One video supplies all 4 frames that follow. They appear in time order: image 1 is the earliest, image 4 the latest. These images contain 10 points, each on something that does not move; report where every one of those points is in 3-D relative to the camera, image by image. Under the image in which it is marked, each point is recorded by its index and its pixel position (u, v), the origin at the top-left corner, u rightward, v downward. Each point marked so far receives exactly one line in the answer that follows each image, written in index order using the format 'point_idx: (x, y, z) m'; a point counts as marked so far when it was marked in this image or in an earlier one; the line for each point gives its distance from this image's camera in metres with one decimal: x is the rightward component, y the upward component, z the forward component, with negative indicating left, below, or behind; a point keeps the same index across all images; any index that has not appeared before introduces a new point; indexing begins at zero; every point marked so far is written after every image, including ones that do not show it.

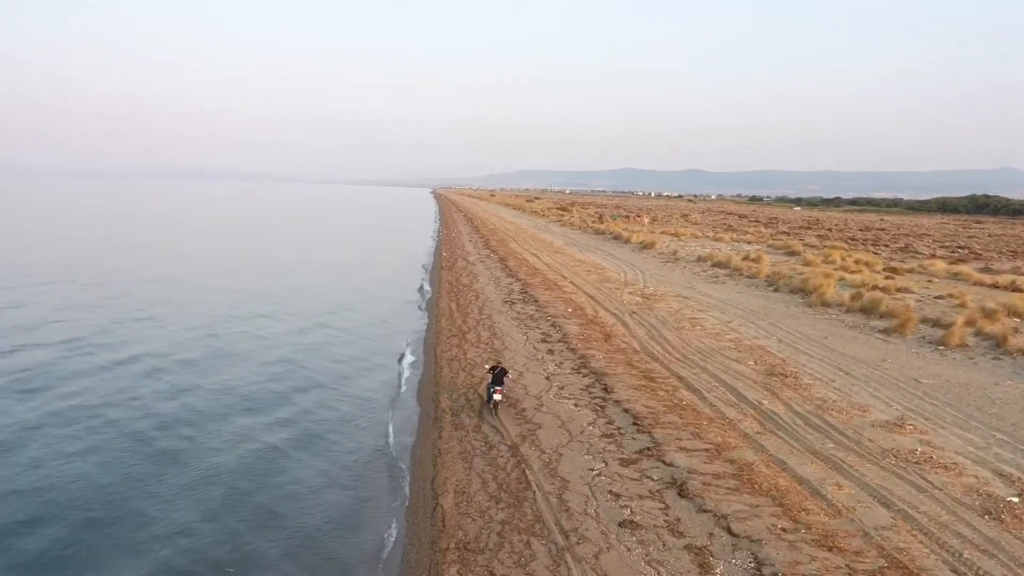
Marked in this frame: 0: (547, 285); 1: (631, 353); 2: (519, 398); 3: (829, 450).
0: (+0.7, +0.1, +18.6) m
1: (+1.3, -0.7, +11.1) m
2: (+0.1, -1.0, +8.9) m
3: (+2.3, -1.2, +7.2) m
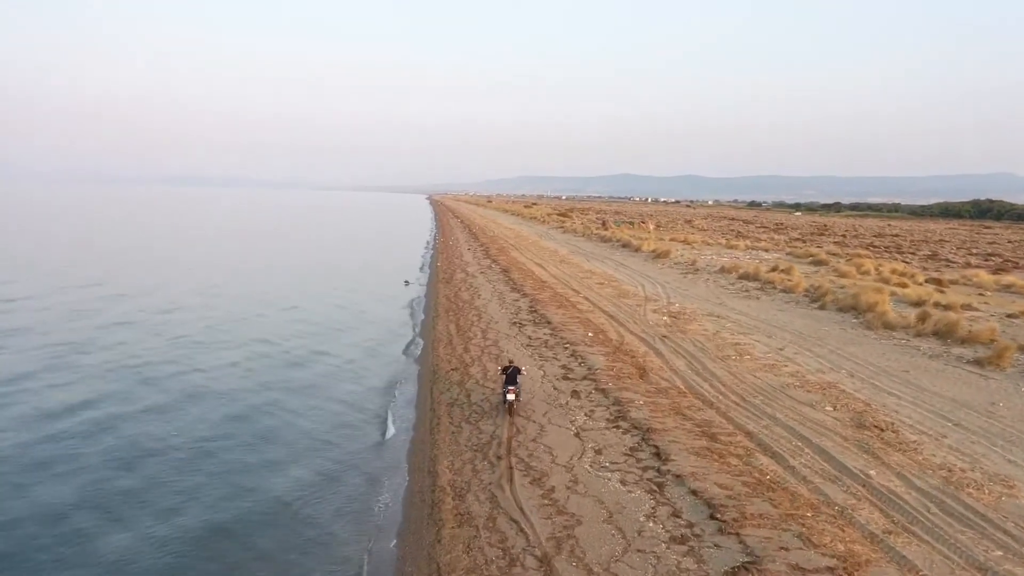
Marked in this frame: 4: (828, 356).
0: (+0.8, -0.2, +16.4) m
1: (+1.5, -1.0, +8.8) m
2: (+0.2, -1.2, +6.6) m
3: (+2.5, -1.4, +5.0) m
4: (+3.7, -0.8, +11.4) m
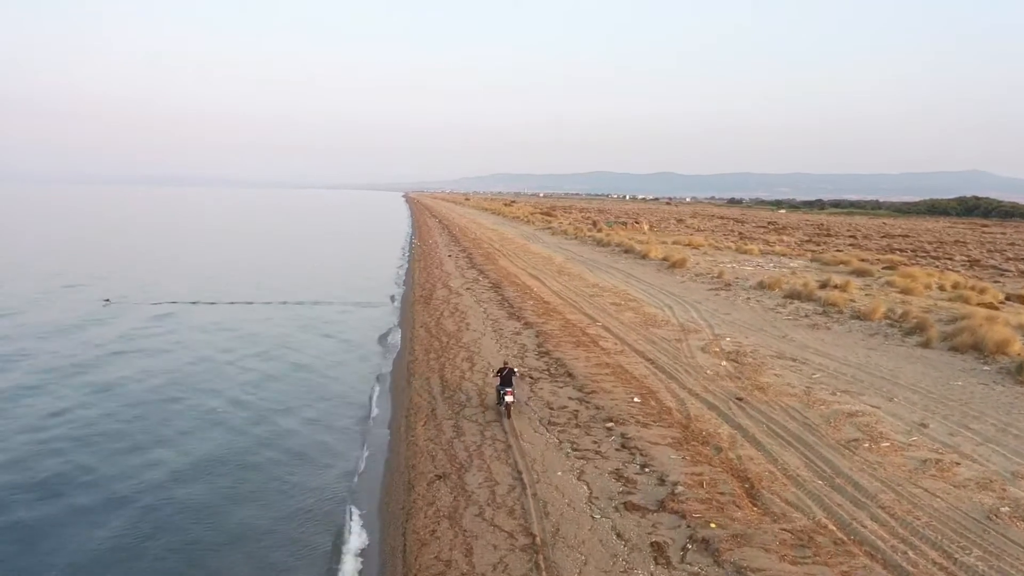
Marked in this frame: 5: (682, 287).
0: (+0.8, -0.6, +12.5) m
1: (+1.7, -1.4, +5.0) m
2: (+0.5, -1.6, +2.7) m
3: (+2.8, -1.8, +1.2) m
4: (+3.8, -1.2, +7.6) m
5: (+3.2, 0.0, +18.7) m
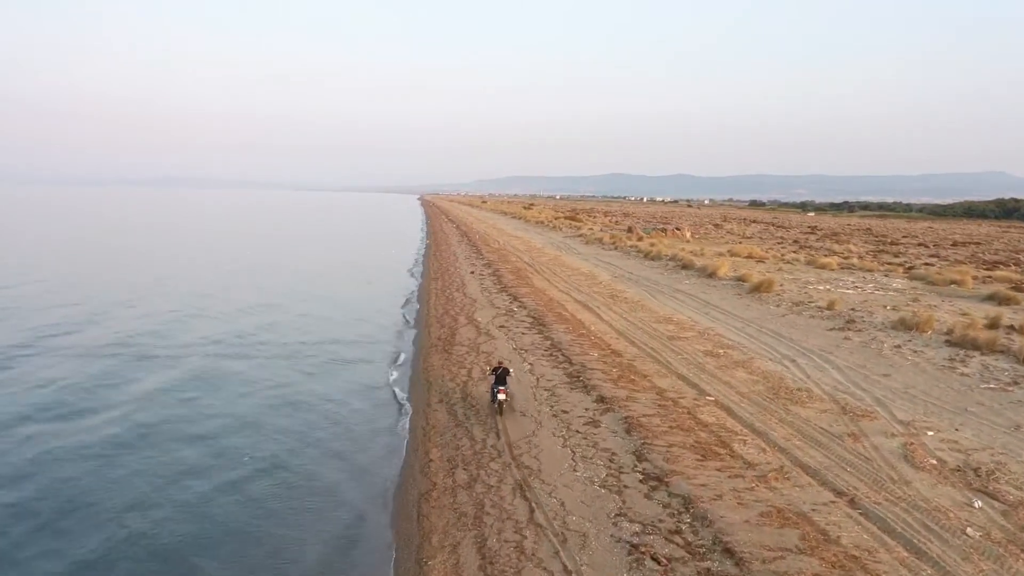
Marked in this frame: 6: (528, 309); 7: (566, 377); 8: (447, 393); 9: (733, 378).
0: (+1.4, -1.1, +7.9) m
1: (+2.1, -1.9, +0.3) m
2: (+0.9, -2.1, -1.9) m
3: (+3.2, -2.3, -3.5) m
4: (+4.3, -1.7, +2.9) m
5: (+3.9, -0.5, +14.0) m
6: (+0.2, -0.3, +15.5) m
7: (+0.6, -0.9, +9.9) m
8: (-0.6, -1.0, +9.6) m
9: (+2.2, -0.9, +10.1) m
